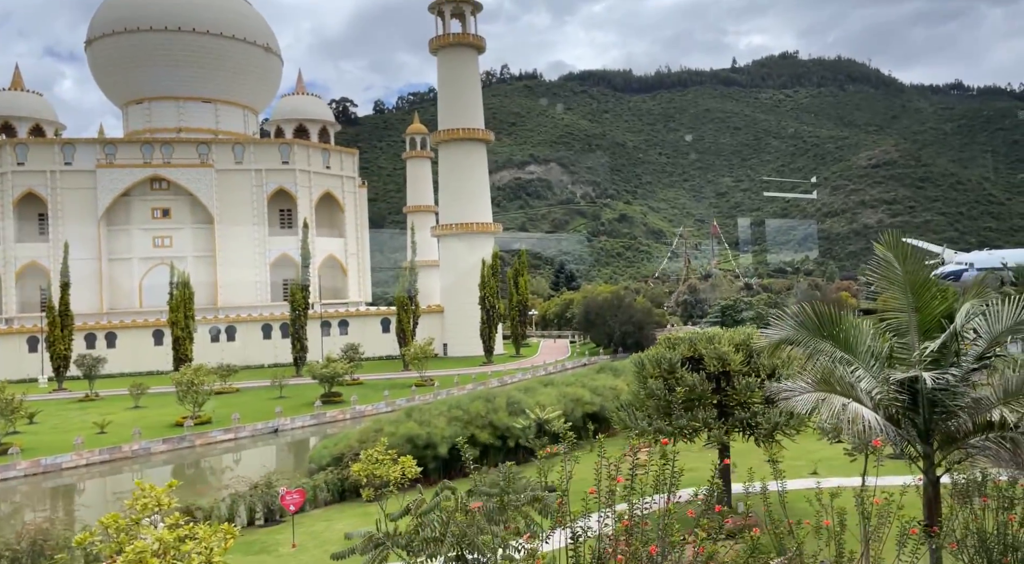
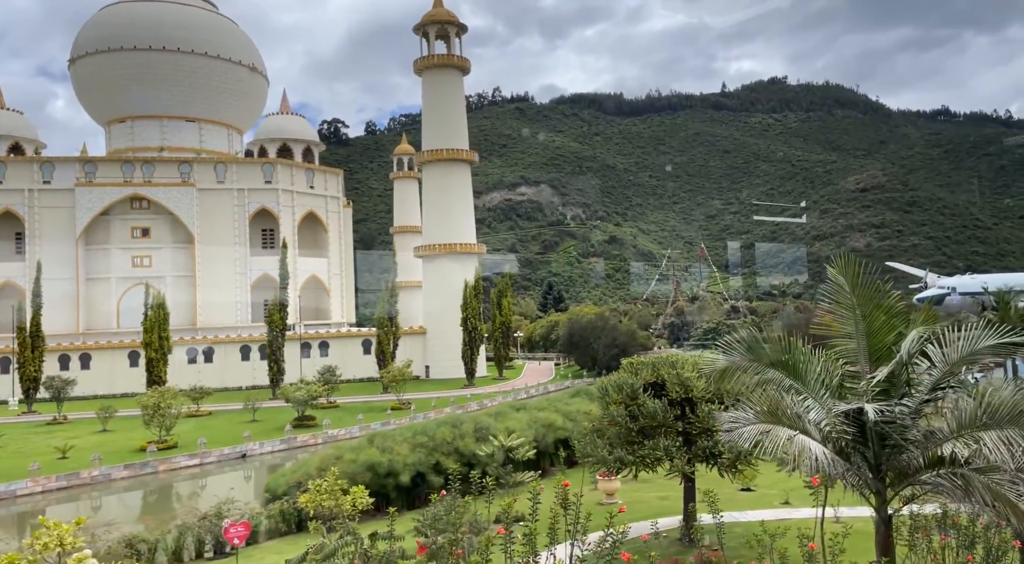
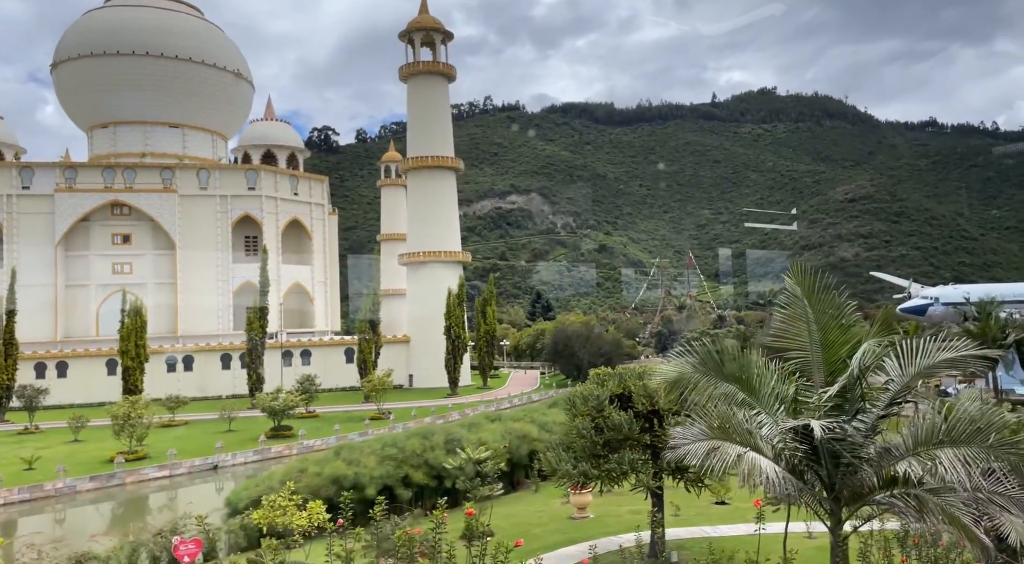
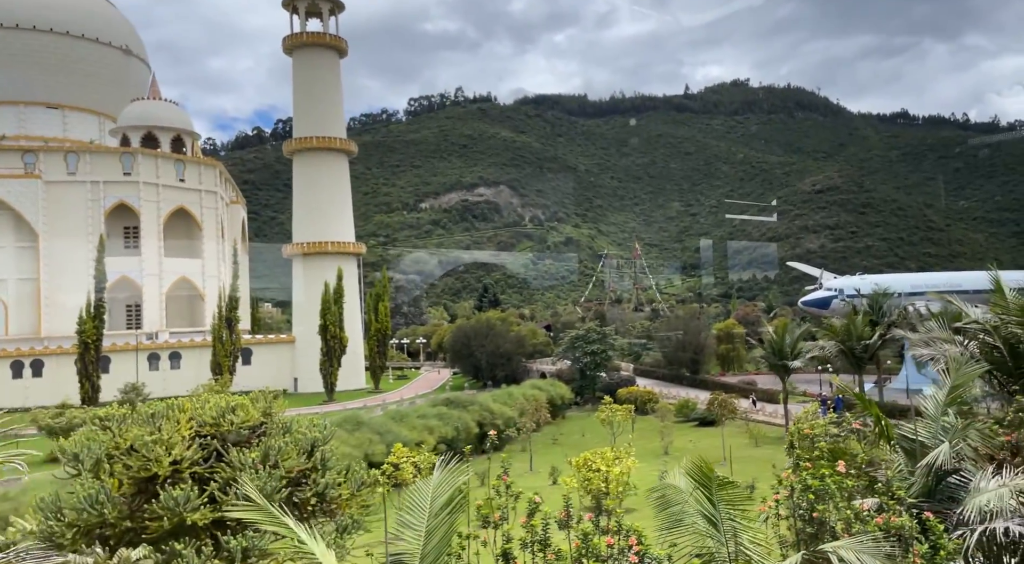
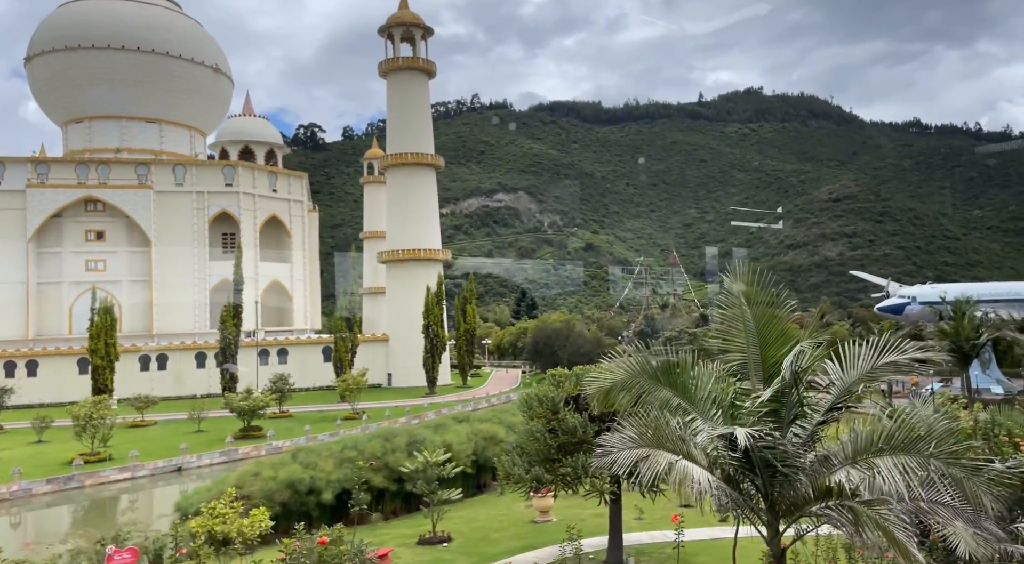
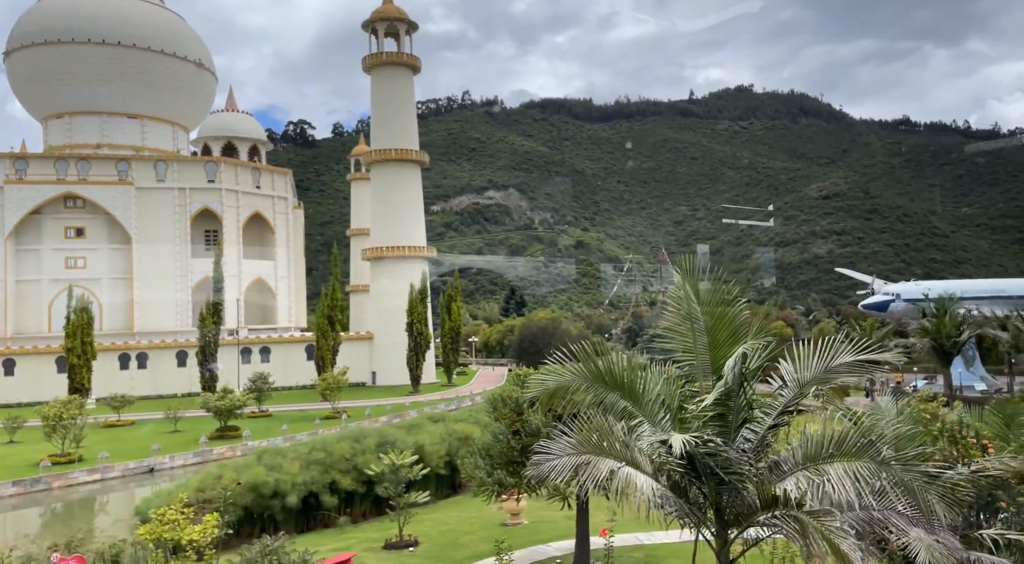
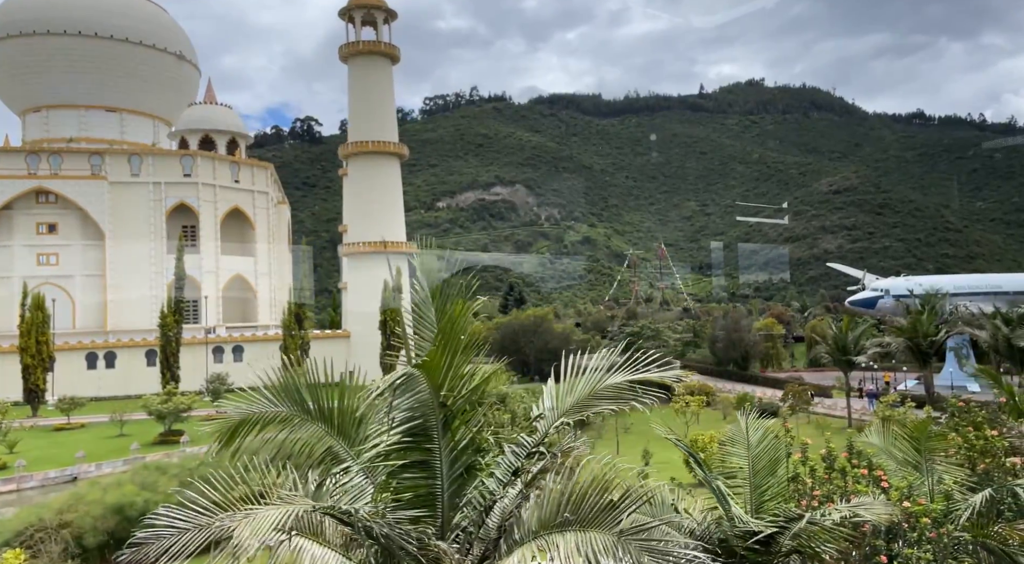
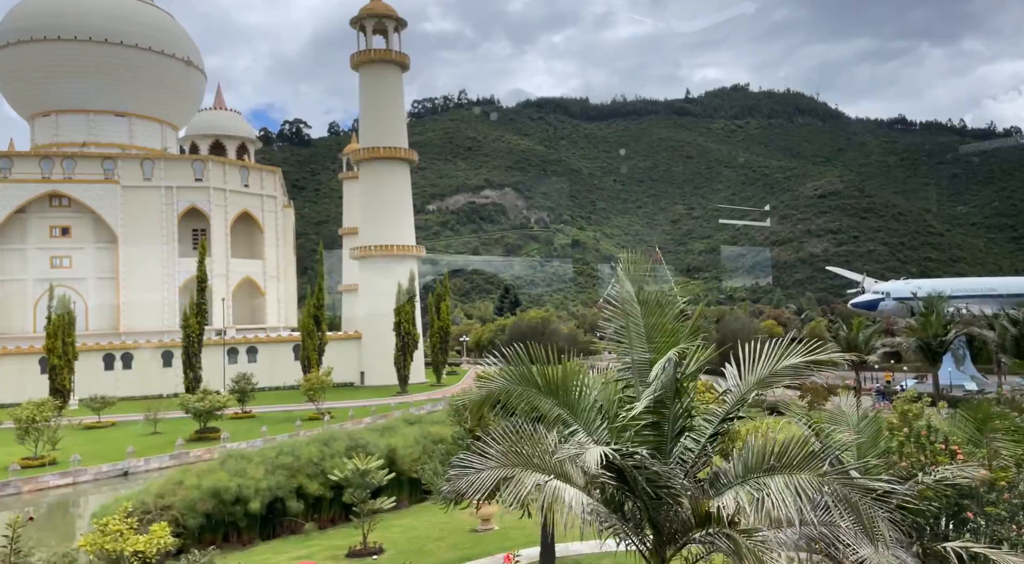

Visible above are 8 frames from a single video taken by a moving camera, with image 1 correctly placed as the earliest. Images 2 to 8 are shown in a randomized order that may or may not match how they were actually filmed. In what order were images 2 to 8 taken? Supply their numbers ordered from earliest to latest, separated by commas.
2, 3, 5, 6, 8, 7, 4
